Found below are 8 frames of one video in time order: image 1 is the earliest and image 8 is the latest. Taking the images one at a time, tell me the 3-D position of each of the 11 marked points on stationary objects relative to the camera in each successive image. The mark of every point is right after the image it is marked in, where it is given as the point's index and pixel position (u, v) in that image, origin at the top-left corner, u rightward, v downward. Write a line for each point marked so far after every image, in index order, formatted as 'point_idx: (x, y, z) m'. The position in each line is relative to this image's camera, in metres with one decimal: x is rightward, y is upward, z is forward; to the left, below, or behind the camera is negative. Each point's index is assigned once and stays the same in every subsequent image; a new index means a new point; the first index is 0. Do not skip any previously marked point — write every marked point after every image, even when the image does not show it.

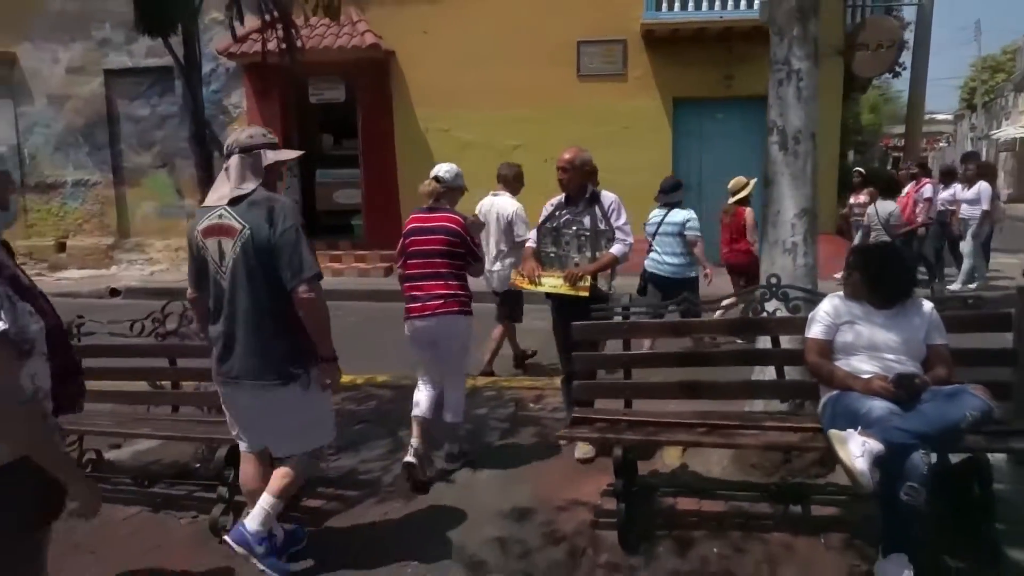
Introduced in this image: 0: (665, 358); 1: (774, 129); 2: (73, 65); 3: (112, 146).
0: (+0.7, -0.3, +4.0) m
1: (+1.4, +0.8, +4.5) m
2: (-6.8, +3.4, +13.5) m
3: (-6.2, +2.2, +13.6) m
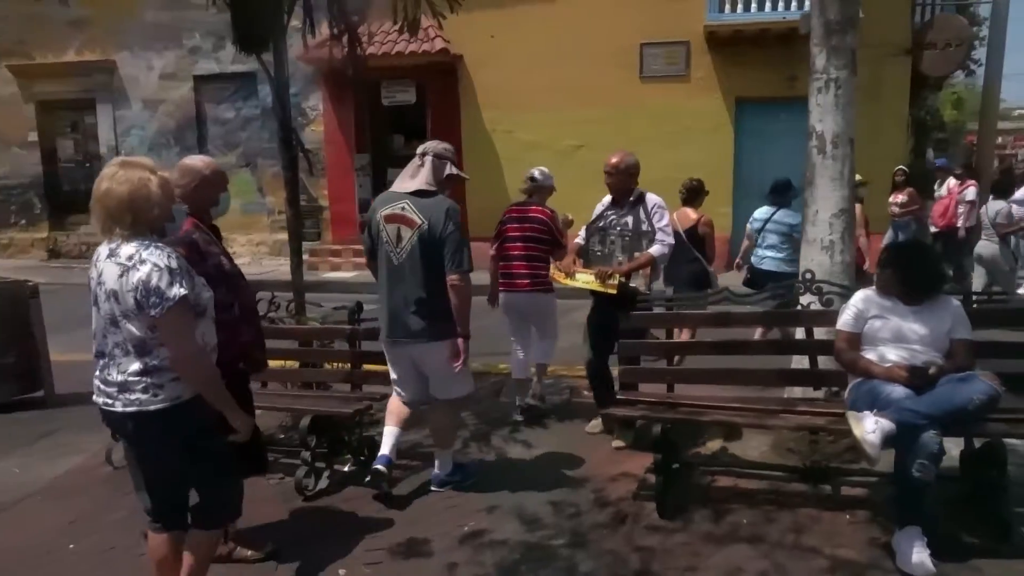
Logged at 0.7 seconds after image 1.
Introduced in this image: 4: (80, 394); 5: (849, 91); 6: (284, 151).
0: (+1.0, -0.3, +4.4) m
1: (+1.7, +0.9, +4.9) m
2: (-5.7, +3.6, +14.4) m
3: (-5.2, +2.3, +14.4) m
4: (-3.1, -0.8, +6.3) m
5: (+1.8, +1.1, +4.8) m
6: (-1.4, +0.9, +5.6) m
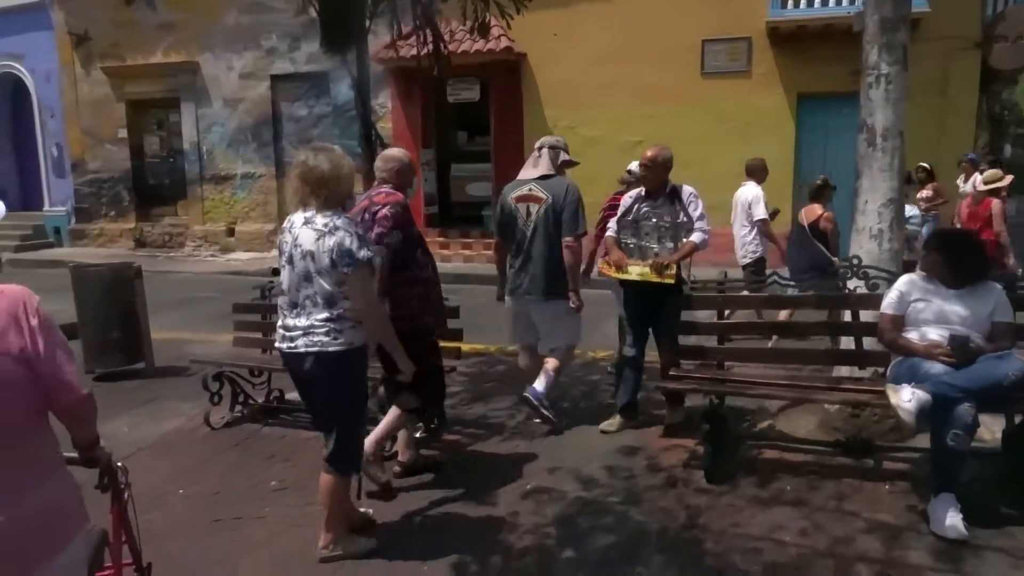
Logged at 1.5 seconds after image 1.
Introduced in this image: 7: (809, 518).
0: (+1.3, -0.2, +4.7) m
1: (+2.1, +0.9, +5.1) m
2: (-4.6, +3.8, +15.1) m
3: (-4.1, +2.5, +15.1) m
4: (-2.6, -0.6, +6.9) m
5: (+2.2, +1.1, +5.0) m
6: (-1.0, +1.0, +6.1) m
7: (+1.3, -1.0, +3.8) m
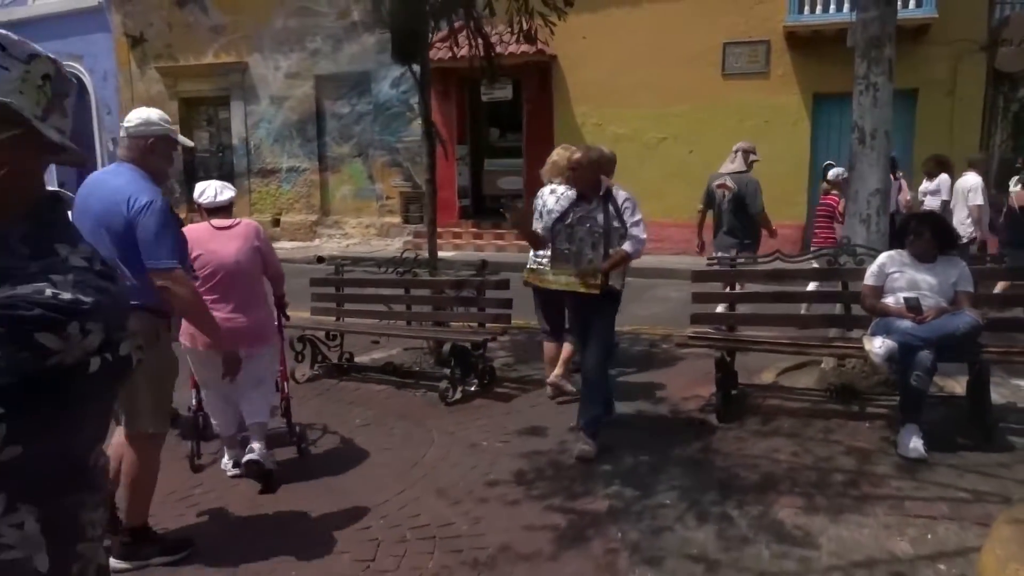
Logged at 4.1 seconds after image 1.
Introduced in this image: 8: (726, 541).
0: (+1.6, 0.0, +5.6) m
1: (+2.4, +1.1, +5.9) m
2: (-4.1, +4.0, +16.1) m
3: (-3.6, +2.8, +16.1) m
4: (-2.3, -0.4, +7.8) m
5: (+2.5, +1.3, +5.8) m
6: (-0.7, +1.2, +7.0) m
7: (+1.6, -0.9, +4.7) m
8: (+0.9, -1.0, +3.6) m
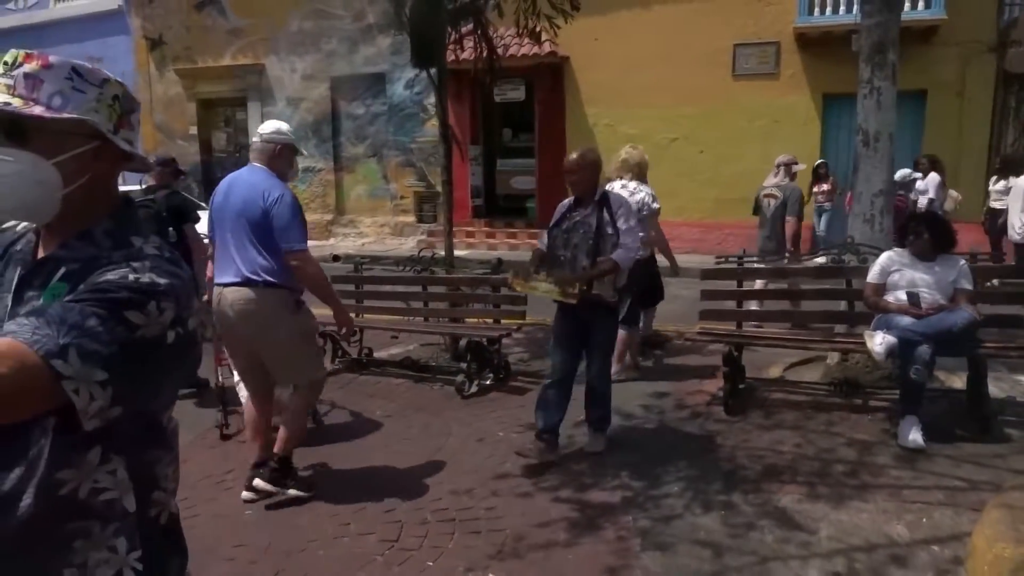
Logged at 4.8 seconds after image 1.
0: (+1.7, 0.0, +5.8) m
1: (+2.5, +1.1, +6.1) m
2: (-3.9, +4.0, +16.4) m
3: (-3.3, +2.8, +16.4) m
4: (-2.2, -0.4, +8.1) m
5: (+2.6, +1.3, +6.0) m
6: (-0.6, +1.2, +7.2) m
7: (+1.6, -0.8, +4.9) m
8: (+1.0, -1.0, +3.8) m
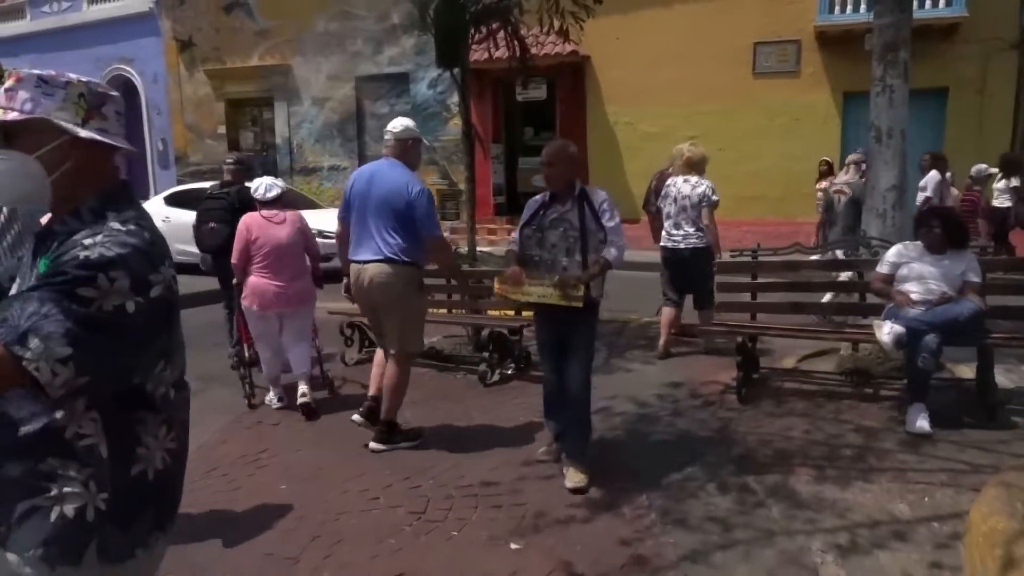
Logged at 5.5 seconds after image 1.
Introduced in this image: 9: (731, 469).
0: (+1.8, 0.0, +5.9) m
1: (+2.6, +1.2, +6.3) m
2: (-3.4, +4.1, +16.7) m
3: (-2.9, +2.9, +16.7) m
4: (-2.0, -0.3, +8.4) m
5: (+2.8, +1.4, +6.2) m
6: (-0.4, +1.3, +7.5) m
7: (+1.8, -0.8, +5.1) m
8: (+1.0, -1.0, +4.0) m
9: (+1.1, -0.9, +4.4) m
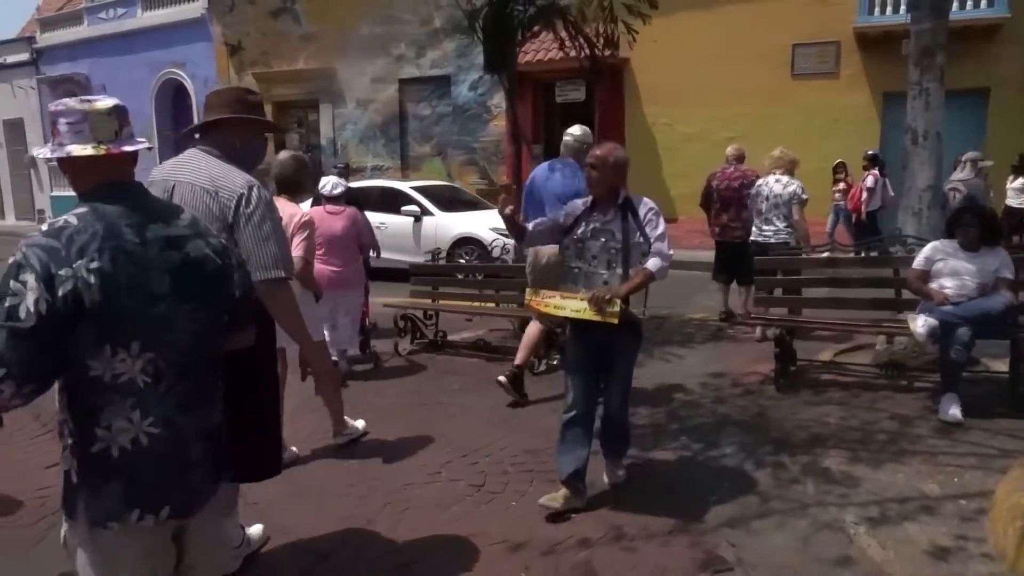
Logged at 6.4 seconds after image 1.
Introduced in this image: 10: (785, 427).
0: (+2.2, +0.1, +6.2) m
1: (+3.0, +1.2, +6.5) m
2: (-2.7, +4.2, +17.1) m
3: (-2.2, +2.9, +17.1) m
4: (-1.6, -0.3, +8.7) m
5: (+3.1, +1.4, +6.4) m
6: (0.0, +1.3, +7.8) m
7: (+2.0, -0.8, +5.3) m
8: (+1.3, -0.9, +4.2) m
9: (+1.4, -0.9, +4.7) m
10: (+1.6, -0.8, +5.1) m
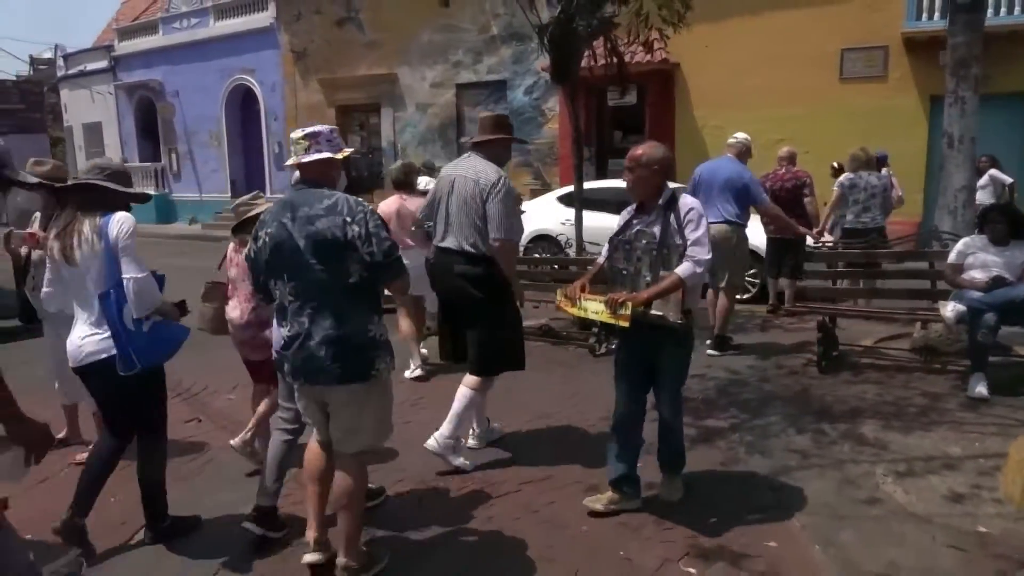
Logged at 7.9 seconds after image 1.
0: (+2.7, +0.1, +6.7) m
1: (+3.5, +1.2, +7.0) m
2: (-1.6, +4.2, +17.9) m
3: (-1.1, +3.0, +17.8) m
4: (-0.9, -0.2, +9.5) m
5: (+3.6, +1.4, +6.9) m
6: (+0.6, +1.4, +8.4) m
7: (+2.5, -0.7, +5.9) m
8: (+1.7, -0.9, +4.8) m
9: (+1.8, -0.8, +5.3) m
10: (+2.0, -0.7, +5.7) m
